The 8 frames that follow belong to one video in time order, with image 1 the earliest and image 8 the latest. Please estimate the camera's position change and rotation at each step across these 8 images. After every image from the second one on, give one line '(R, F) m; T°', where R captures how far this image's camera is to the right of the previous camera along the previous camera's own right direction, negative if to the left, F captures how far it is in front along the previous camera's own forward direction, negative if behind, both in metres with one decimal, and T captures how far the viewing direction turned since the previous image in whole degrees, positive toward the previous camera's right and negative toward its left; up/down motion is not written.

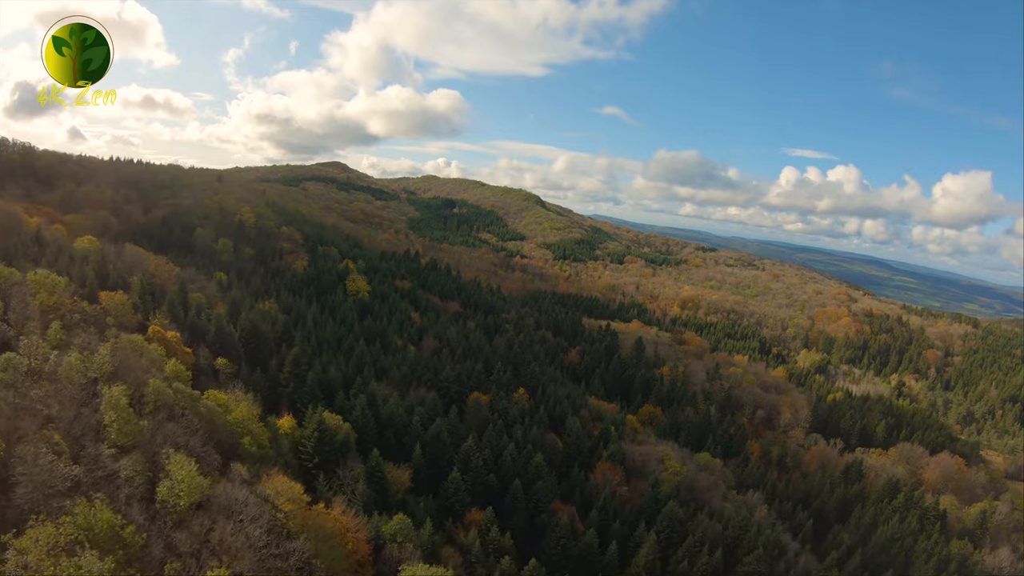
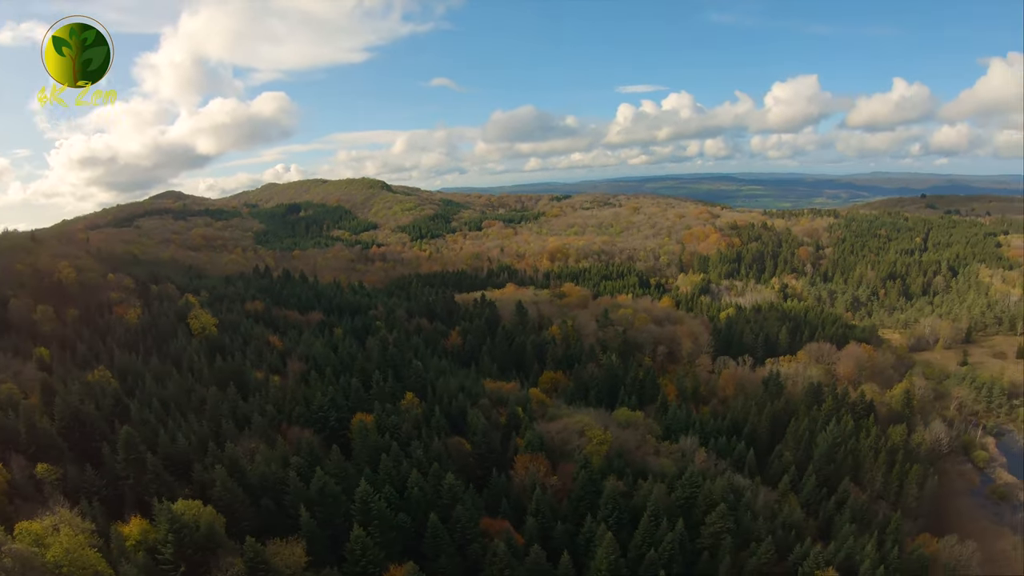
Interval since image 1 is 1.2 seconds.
(+0.4, +10.6) m; +7°
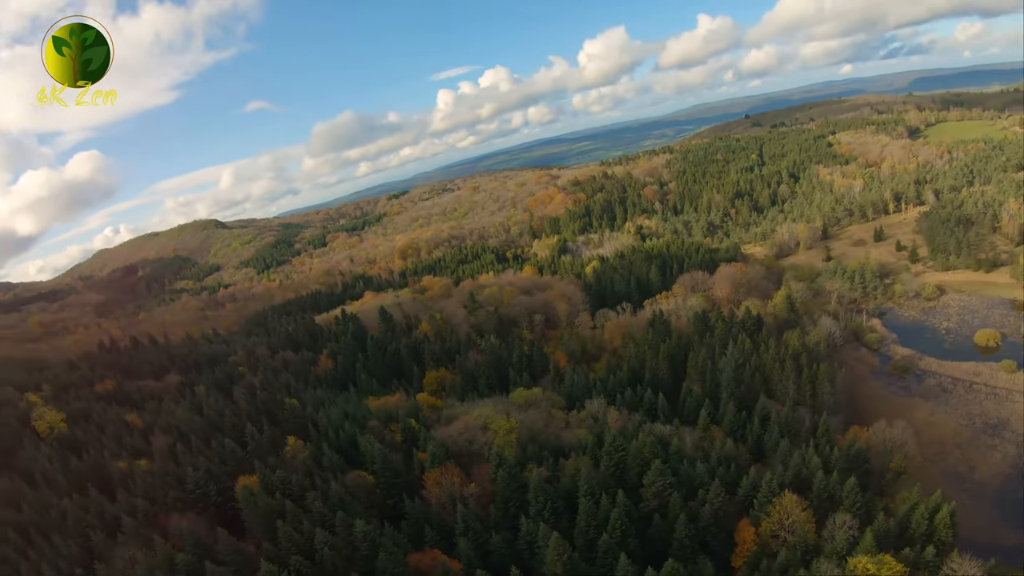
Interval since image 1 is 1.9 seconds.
(-0.2, +6.1) m; +8°
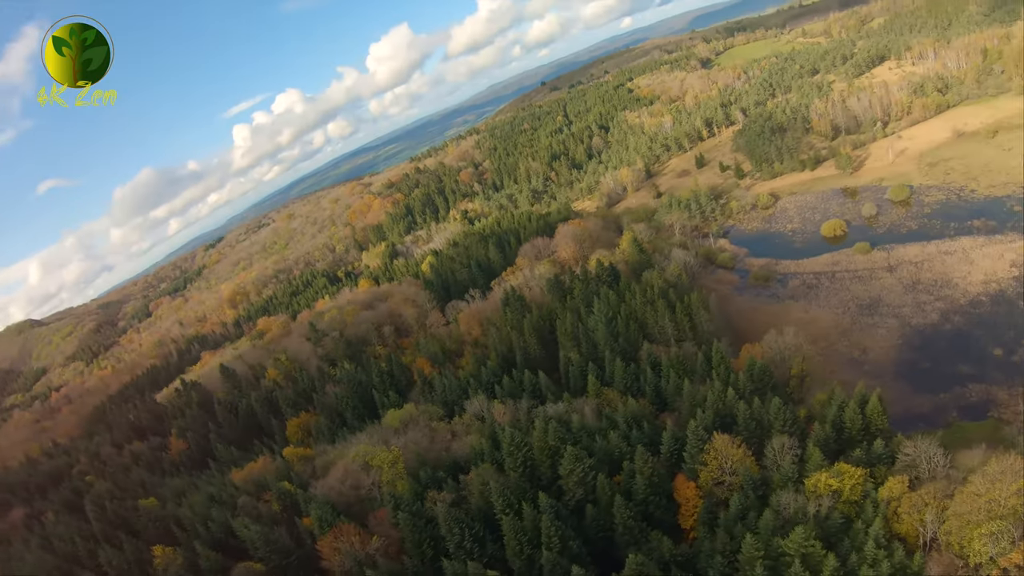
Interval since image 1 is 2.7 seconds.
(-0.2, +6.3) m; +9°
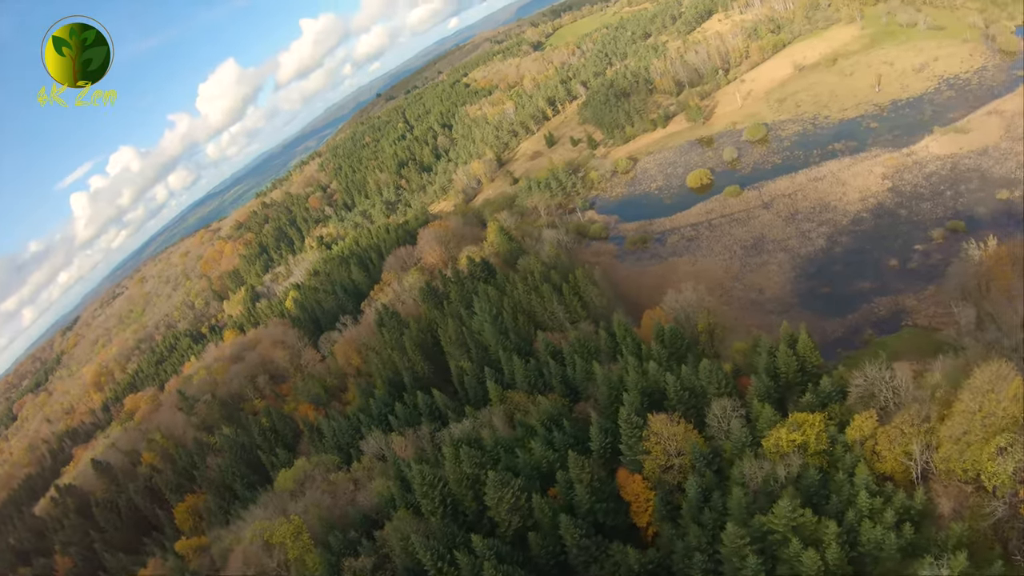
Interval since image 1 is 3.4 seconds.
(0.0, +5.3) m; +7°
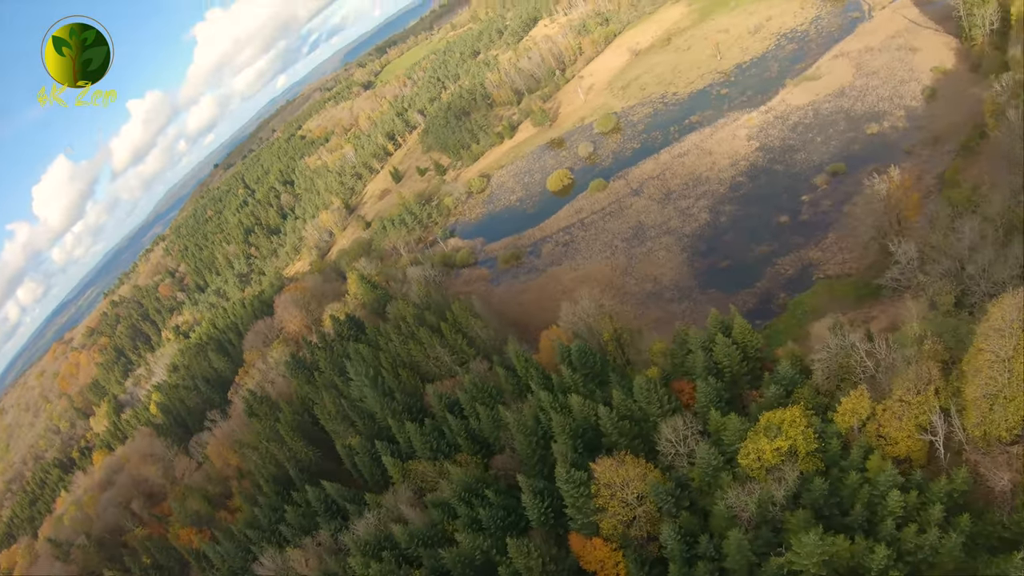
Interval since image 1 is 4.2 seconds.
(+0.2, +7.2) m; +7°
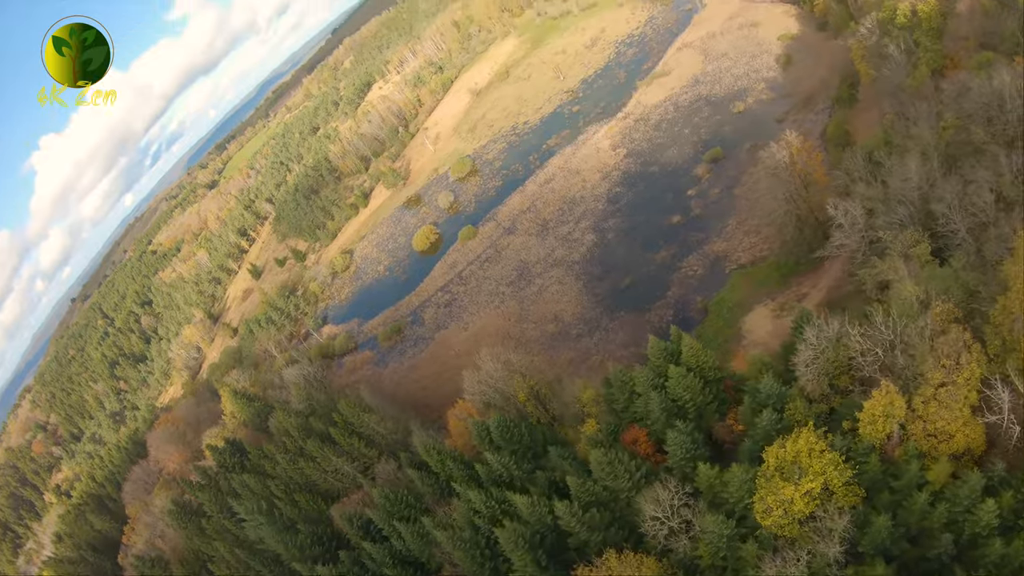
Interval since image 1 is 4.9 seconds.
(+0.1, +6.5) m; +7°
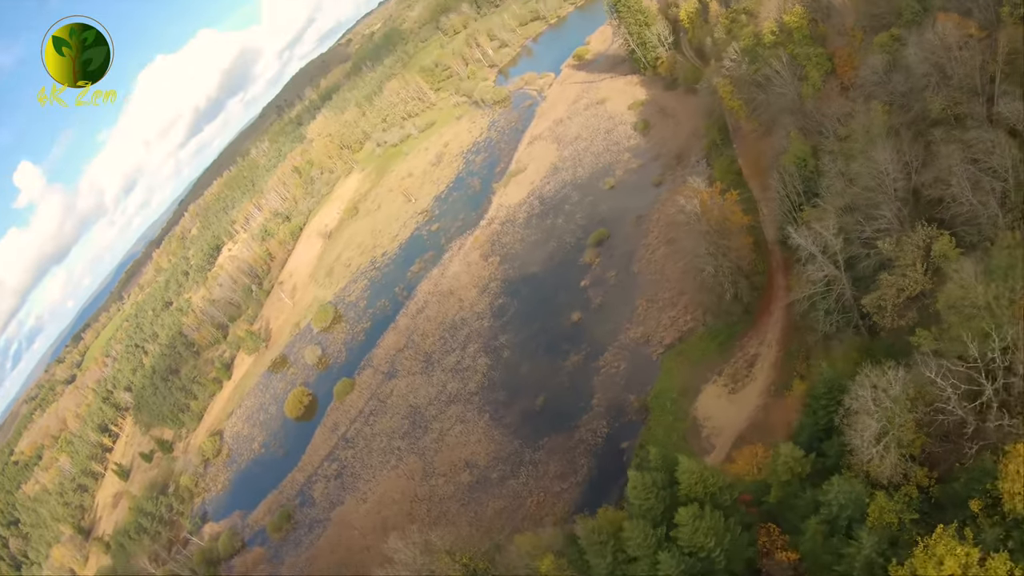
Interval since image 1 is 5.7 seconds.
(0.0, +7.7) m; +7°
